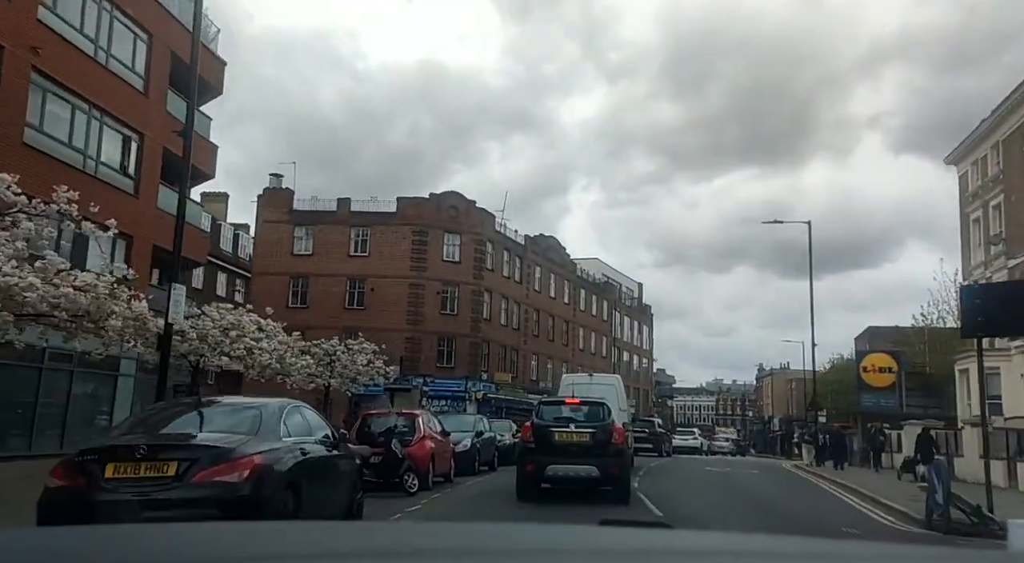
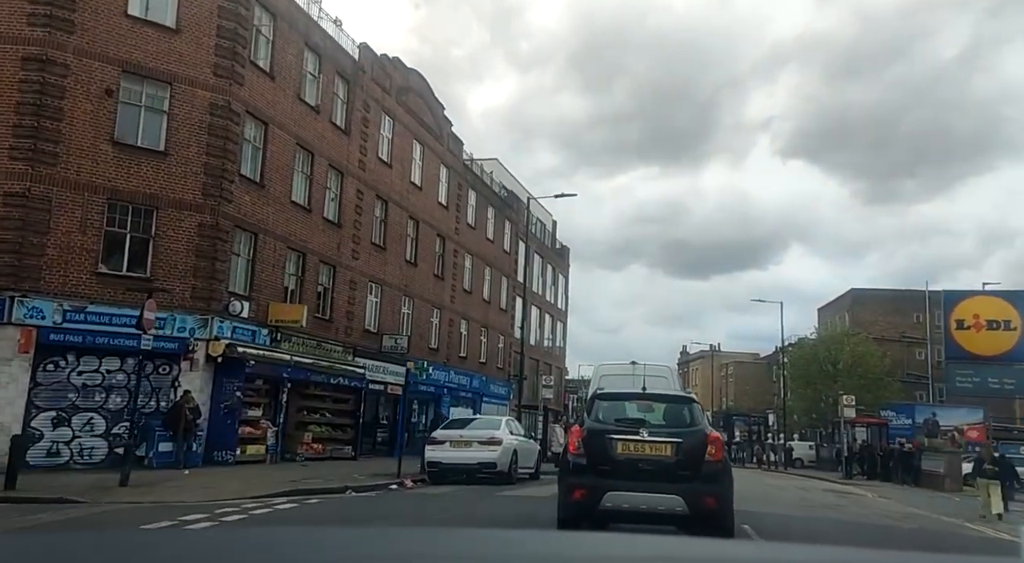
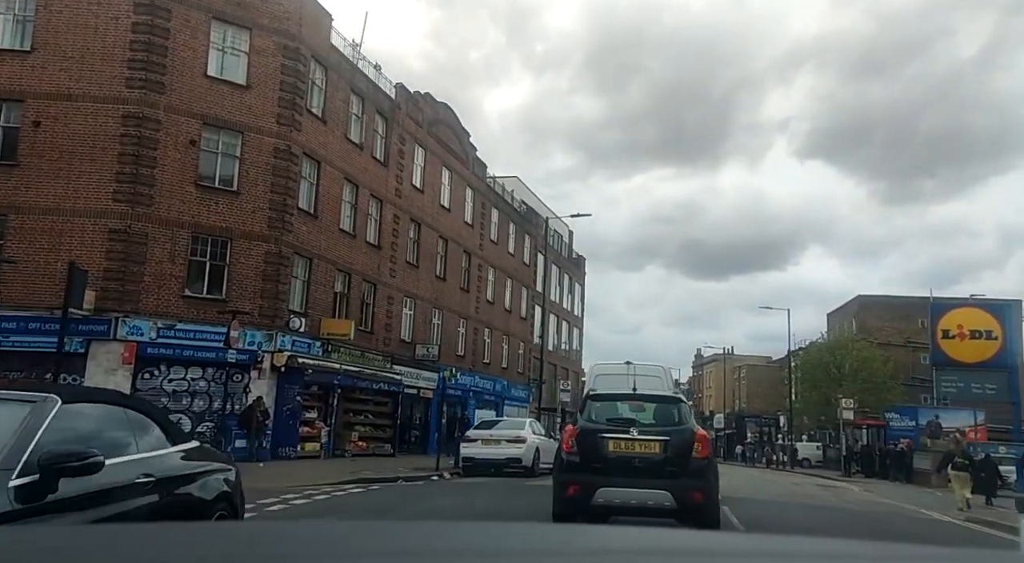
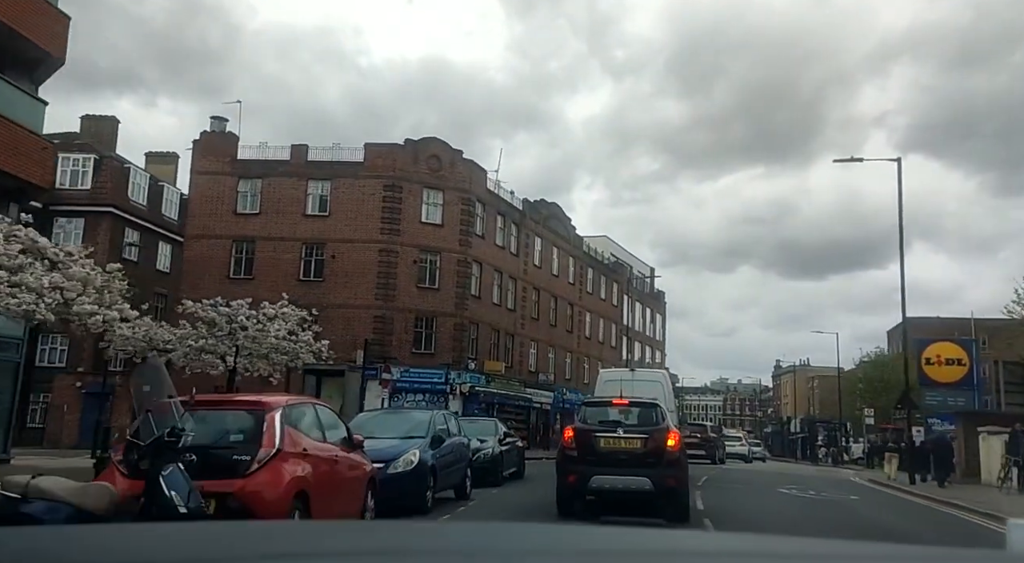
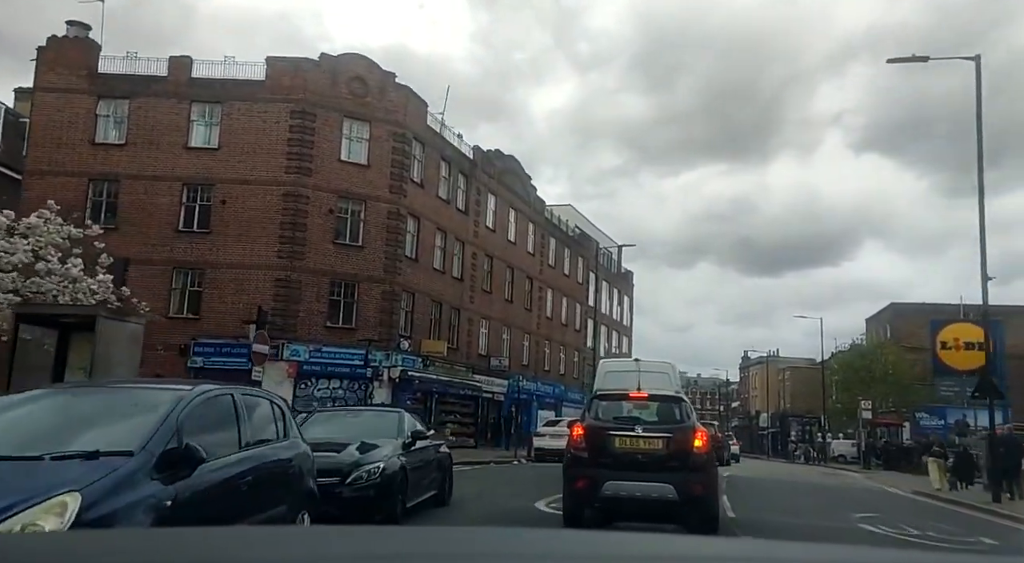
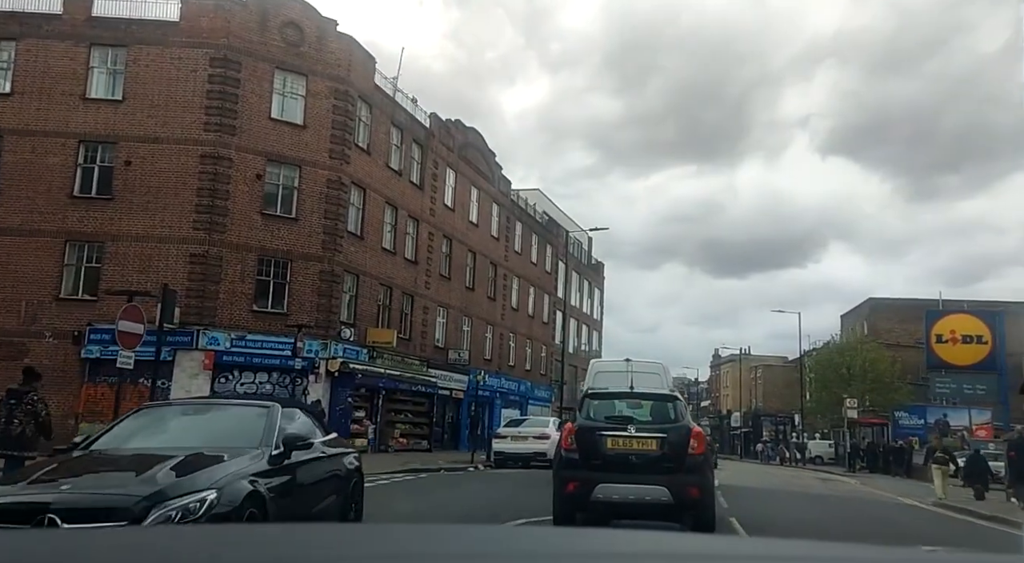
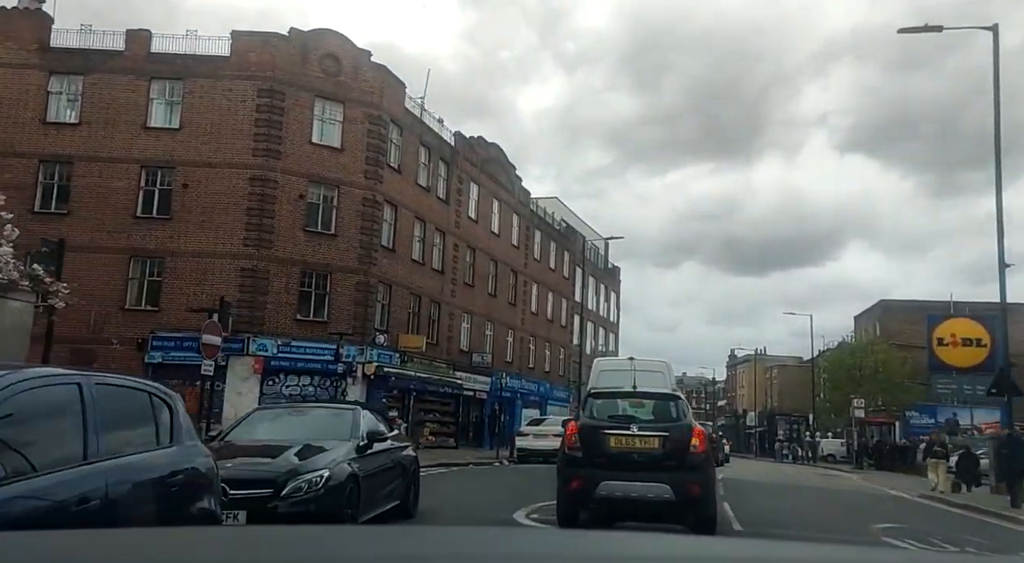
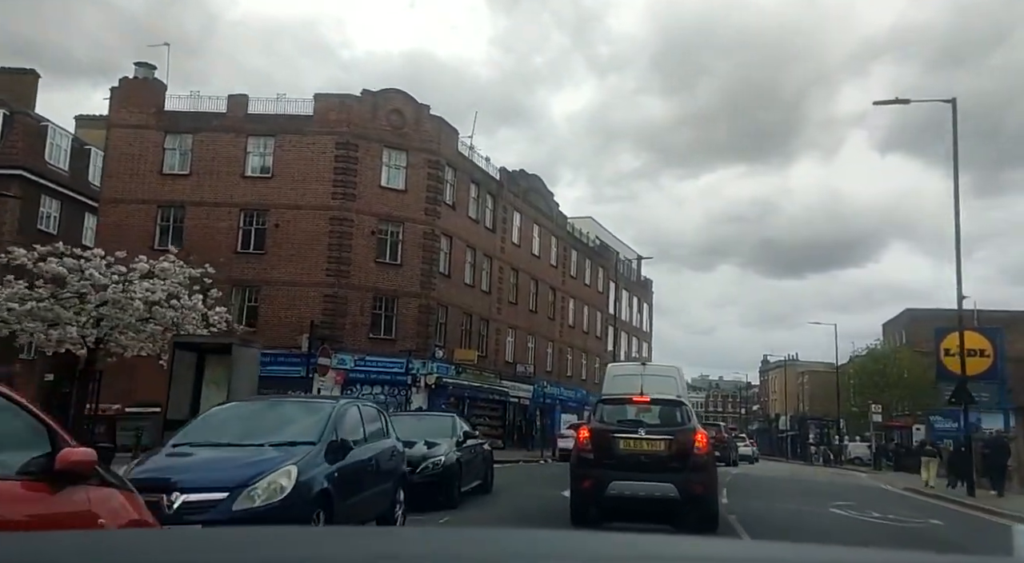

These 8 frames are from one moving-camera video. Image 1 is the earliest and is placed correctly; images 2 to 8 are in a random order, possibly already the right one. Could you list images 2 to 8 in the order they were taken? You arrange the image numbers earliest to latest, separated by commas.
4, 8, 5, 7, 6, 3, 2
